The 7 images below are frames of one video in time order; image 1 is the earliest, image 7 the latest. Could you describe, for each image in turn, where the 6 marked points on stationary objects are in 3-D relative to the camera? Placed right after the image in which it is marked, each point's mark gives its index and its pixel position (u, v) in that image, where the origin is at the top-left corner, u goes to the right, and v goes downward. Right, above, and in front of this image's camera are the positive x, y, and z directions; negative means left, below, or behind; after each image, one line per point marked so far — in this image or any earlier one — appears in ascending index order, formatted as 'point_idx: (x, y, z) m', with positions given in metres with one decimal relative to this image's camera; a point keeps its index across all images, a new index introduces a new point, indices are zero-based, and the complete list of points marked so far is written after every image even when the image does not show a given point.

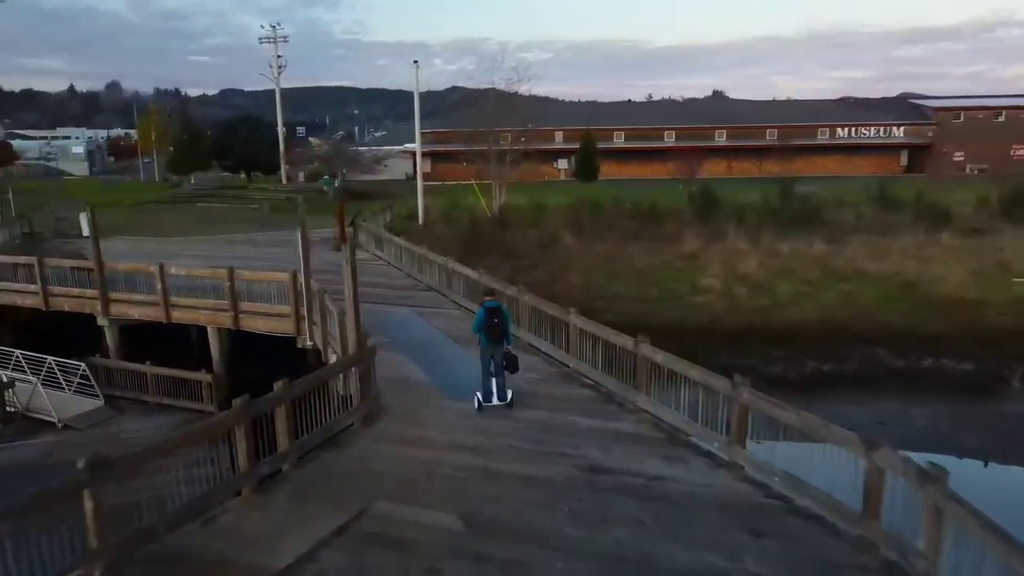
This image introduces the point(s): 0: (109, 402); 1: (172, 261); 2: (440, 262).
0: (-7.8, -2.2, +13.9) m
1: (-8.9, +0.8, +18.9) m
2: (-1.4, +0.5, +14.3) m
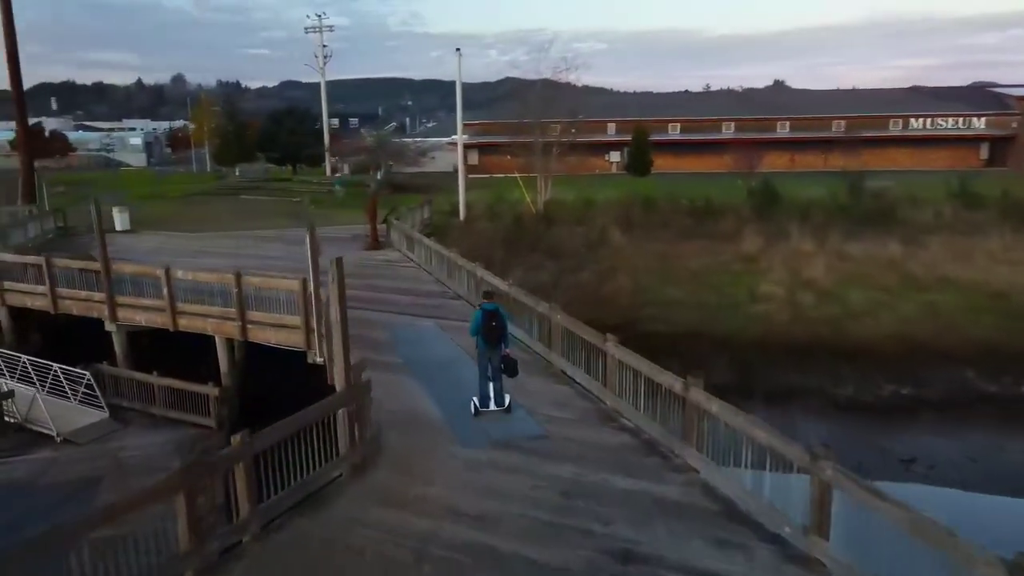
0: (-7.2, -2.2, +13.0) m
1: (-7.9, +0.8, +18.1) m
2: (-0.8, +0.3, +12.9) m
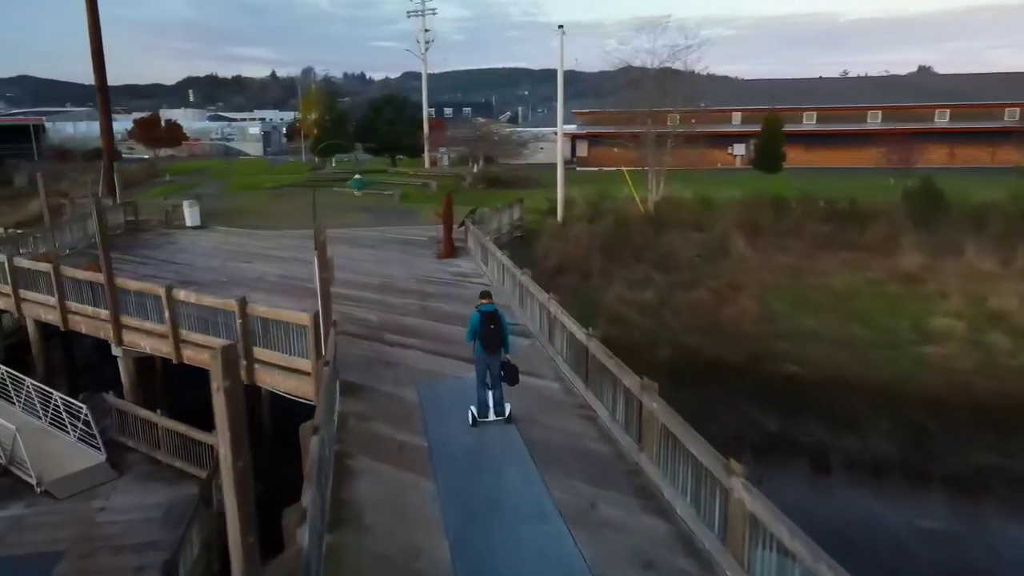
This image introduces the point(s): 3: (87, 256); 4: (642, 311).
0: (-6.0, -2.5, +10.9) m
1: (-5.8, +0.6, +16.0) m
2: (+0.4, -0.2, +9.8) m
3: (-9.9, +0.7, +16.9) m
4: (+3.1, -0.6, +17.2) m
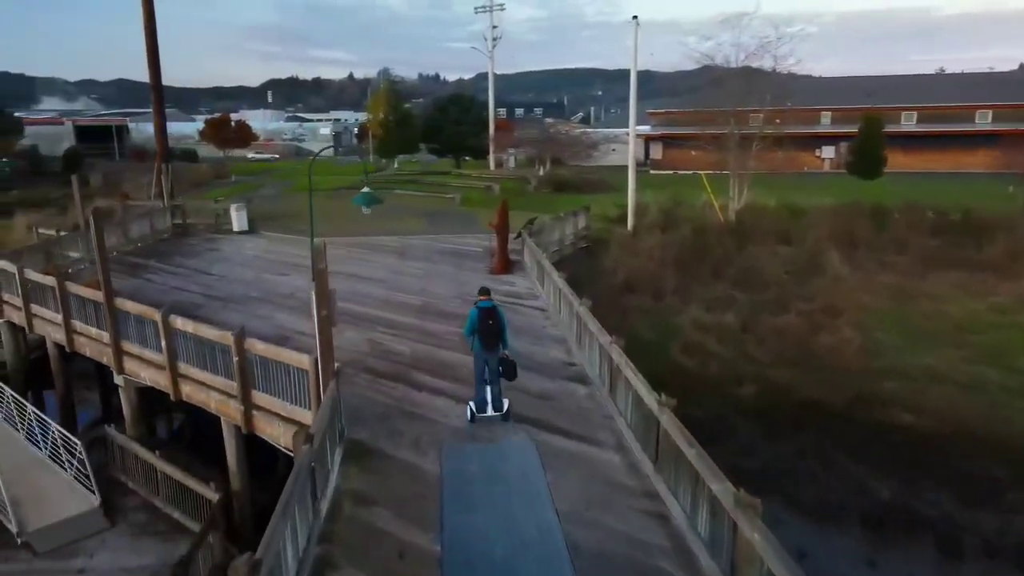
0: (-5.3, -2.8, +9.6) m
1: (-4.6, +0.3, +14.7) m
2: (+1.0, -0.6, +7.9) m
3: (-8.5, +0.5, +15.9) m
4: (+4.3, -1.0, +15.1) m
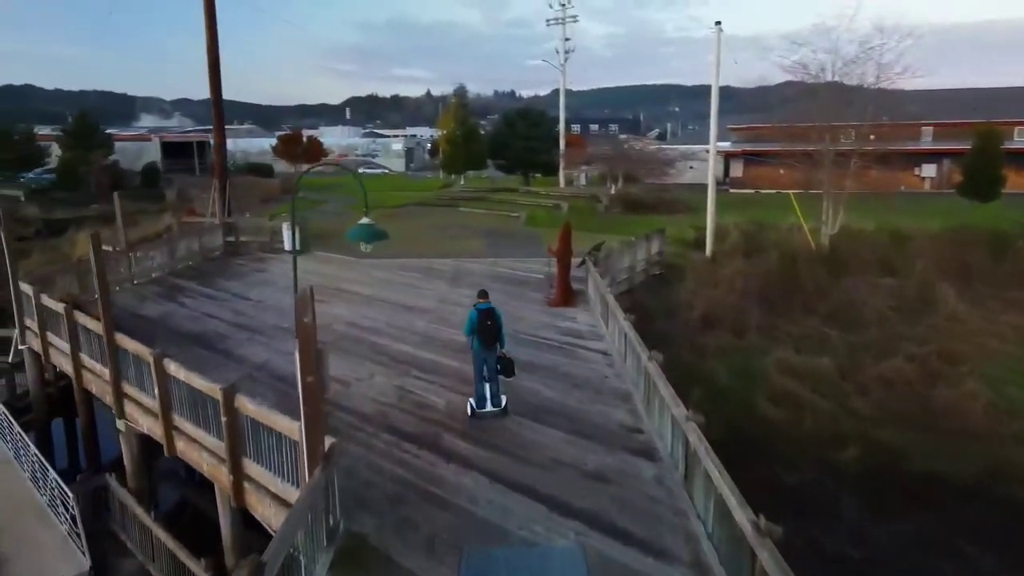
0: (-4.8, -3.2, +8.4) m
1: (-3.5, -0.2, +13.5) m
2: (+1.4, -1.1, +6.2) m
3: (-7.3, +0.1, +15.1) m
4: (+5.4, -1.8, +13.0) m
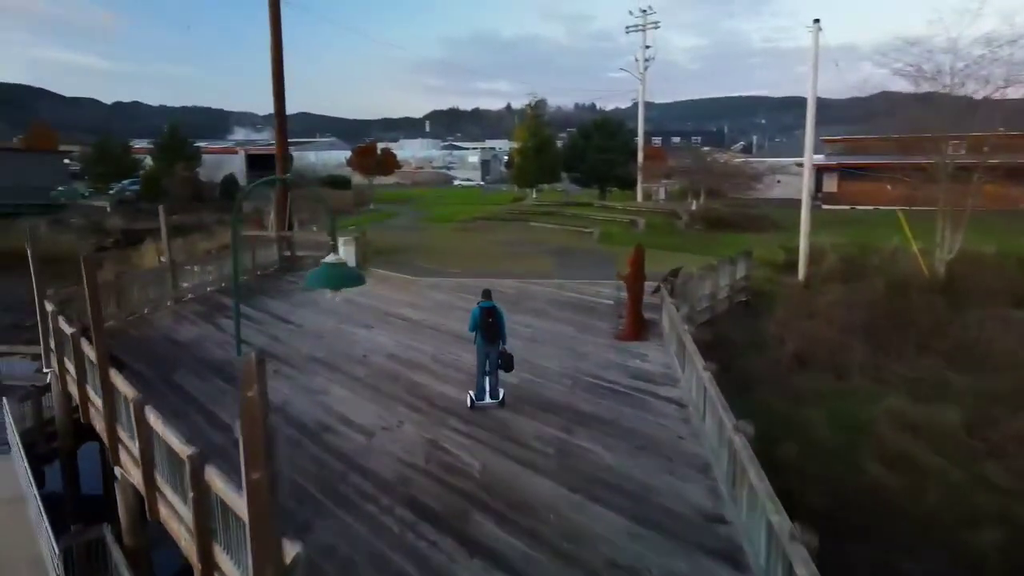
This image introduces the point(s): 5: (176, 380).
0: (-4.3, -3.5, +7.4) m
1: (-2.4, -0.6, +12.3) m
2: (+1.6, -1.4, +4.5) m
3: (-6.0, -0.3, +14.4) m
4: (+6.4, -2.3, +10.8) m
5: (-4.4, -1.2, +9.4) m
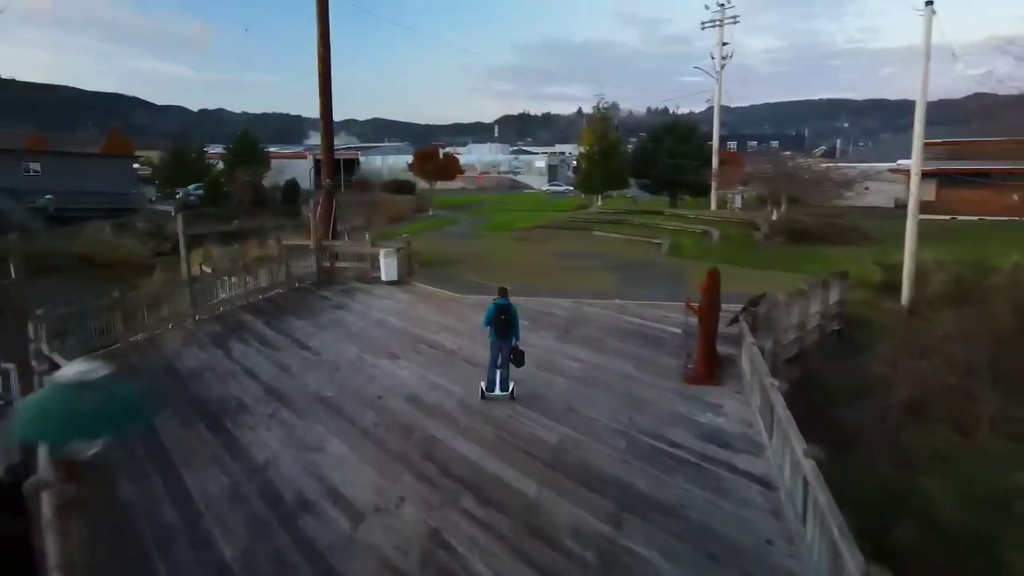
0: (-4.1, -3.7, +6.0) m
1: (-1.7, -1.0, +10.7) m
2: (+1.6, -1.8, +2.5) m
3: (-5.1, -0.6, +13.1) m
4: (+6.8, -2.8, +8.4) m
5: (-3.9, -1.5, +7.9) m
